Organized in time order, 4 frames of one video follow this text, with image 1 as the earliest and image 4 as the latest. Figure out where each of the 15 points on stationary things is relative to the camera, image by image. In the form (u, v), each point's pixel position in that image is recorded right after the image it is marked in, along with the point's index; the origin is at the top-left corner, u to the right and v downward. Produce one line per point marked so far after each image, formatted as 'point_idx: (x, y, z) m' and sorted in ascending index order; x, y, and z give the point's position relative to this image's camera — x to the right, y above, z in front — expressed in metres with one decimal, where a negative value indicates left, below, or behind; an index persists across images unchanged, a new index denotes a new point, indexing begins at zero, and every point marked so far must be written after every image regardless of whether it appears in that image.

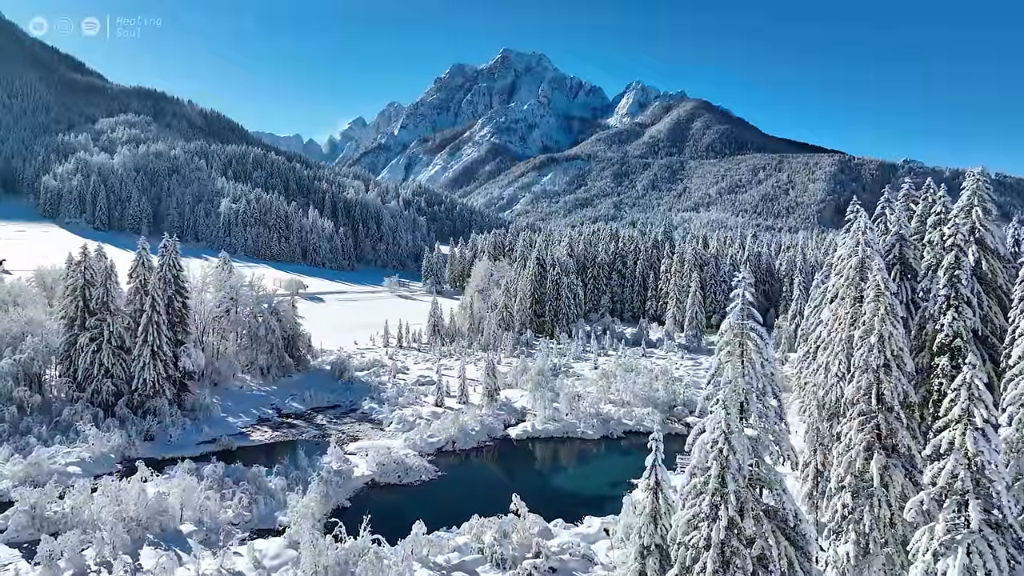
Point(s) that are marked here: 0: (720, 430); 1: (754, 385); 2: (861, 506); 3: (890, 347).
0: (+5.3, -3.6, +14.5) m
1: (+6.4, -2.5, +14.8) m
2: (+11.3, -7.0, +18.1) m
3: (+12.1, -1.9, +18.0) m
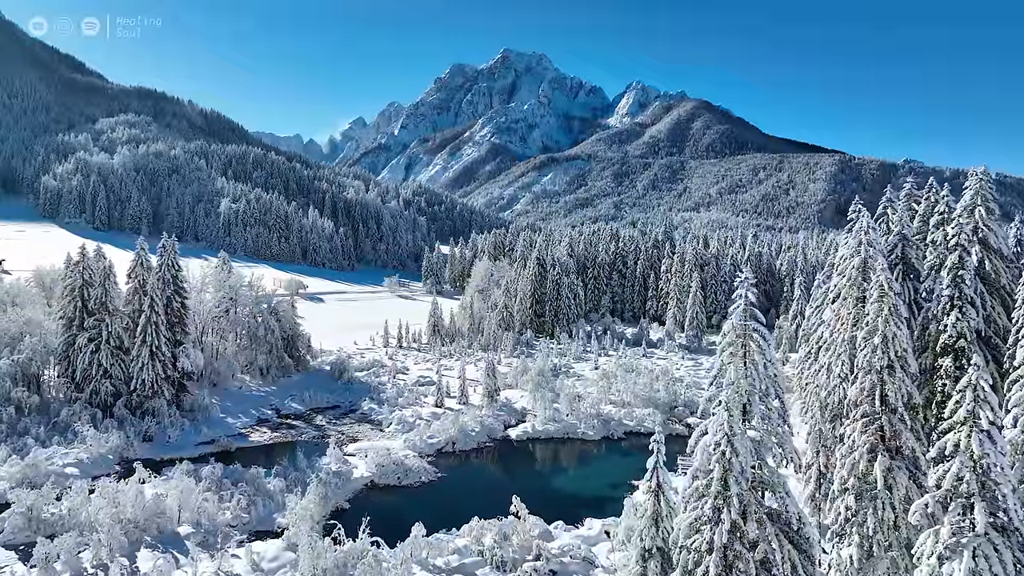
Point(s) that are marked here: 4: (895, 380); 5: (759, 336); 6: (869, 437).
0: (+5.3, -3.7, +14.3) m
1: (+6.4, -2.6, +14.7) m
2: (+11.3, -7.0, +18.0) m
3: (+12.1, -1.9, +17.8) m
4: (+12.1, -2.9, +17.8) m
5: (+6.5, -1.3, +14.8) m
6: (+11.4, -4.8, +18.0) m
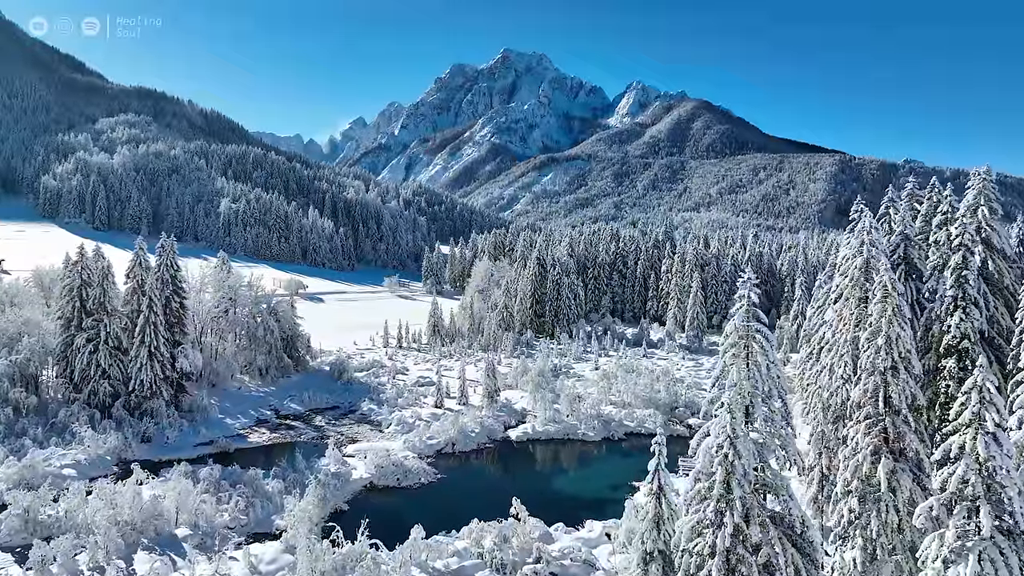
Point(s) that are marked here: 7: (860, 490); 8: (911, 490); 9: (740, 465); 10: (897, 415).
0: (+5.3, -3.7, +14.1) m
1: (+6.4, -2.6, +14.5) m
2: (+11.3, -7.0, +17.8) m
3: (+12.1, -1.9, +17.6) m
4: (+12.1, -2.9, +17.7) m
5: (+6.5, -1.3, +14.7) m
6: (+11.4, -4.8, +17.8) m
7: (+11.1, -6.4, +18.0) m
8: (+12.2, -6.2, +17.2) m
9: (+5.7, -4.4, +14.0) m
10: (+12.1, -4.0, +17.8) m
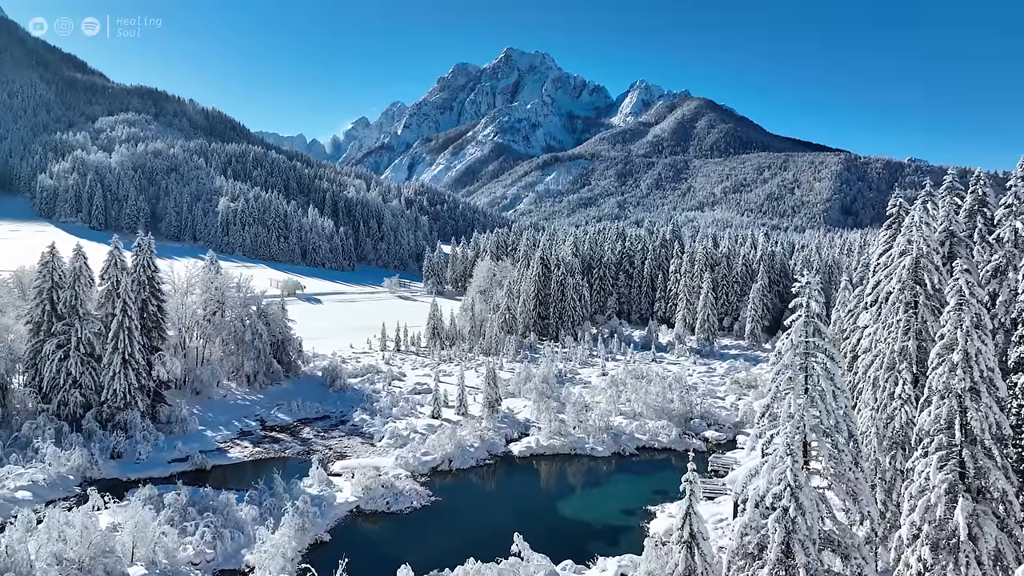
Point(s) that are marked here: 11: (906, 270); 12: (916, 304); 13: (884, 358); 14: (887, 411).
0: (+5.3, -3.8, +11.2) m
1: (+6.4, -2.7, +11.5) m
2: (+11.3, -7.2, +14.8) m
3: (+12.1, -2.0, +14.6) m
4: (+12.1, -3.0, +14.7) m
5: (+6.5, -1.4, +11.7) m
6: (+11.4, -4.9, +14.8) m
7: (+11.2, -6.6, +15.0) m
8: (+12.2, -6.3, +14.2) m
9: (+5.7, -4.5, +11.1) m
10: (+12.2, -4.1, +14.8) m
11: (+13.0, +0.6, +18.1) m
12: (+13.3, -0.5, +18.0) m
13: (+12.8, -2.4, +19.1) m
14: (+12.3, -3.9, +18.6) m
